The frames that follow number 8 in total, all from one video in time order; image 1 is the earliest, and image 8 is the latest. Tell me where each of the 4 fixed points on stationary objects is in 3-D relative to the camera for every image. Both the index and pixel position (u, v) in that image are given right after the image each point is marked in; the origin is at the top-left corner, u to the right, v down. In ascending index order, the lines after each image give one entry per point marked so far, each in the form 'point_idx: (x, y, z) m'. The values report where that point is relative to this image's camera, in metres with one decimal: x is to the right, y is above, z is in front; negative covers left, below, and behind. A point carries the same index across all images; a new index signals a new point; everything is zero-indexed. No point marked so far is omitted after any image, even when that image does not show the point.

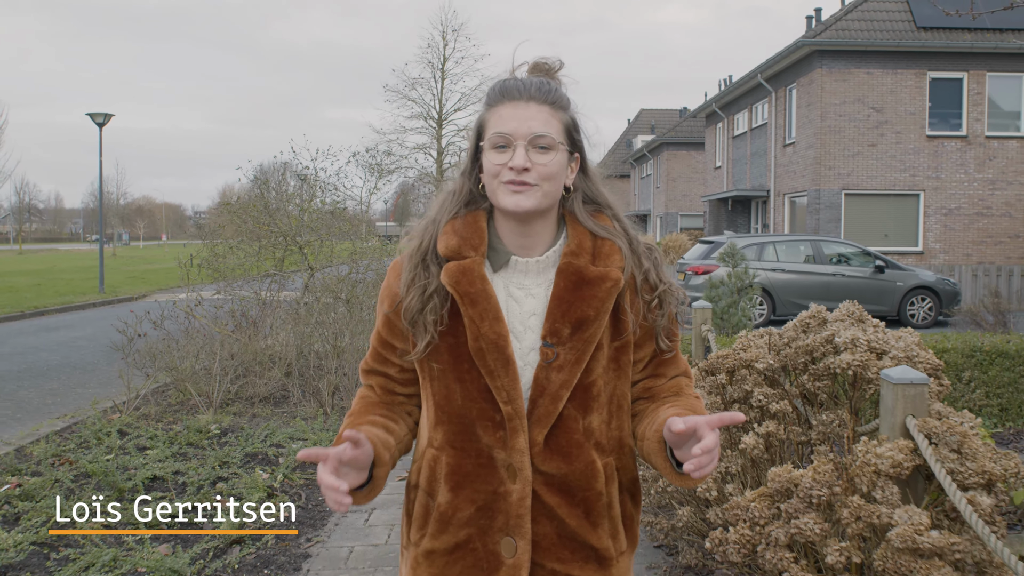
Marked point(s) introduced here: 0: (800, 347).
0: (+1.2, -0.2, +3.0) m
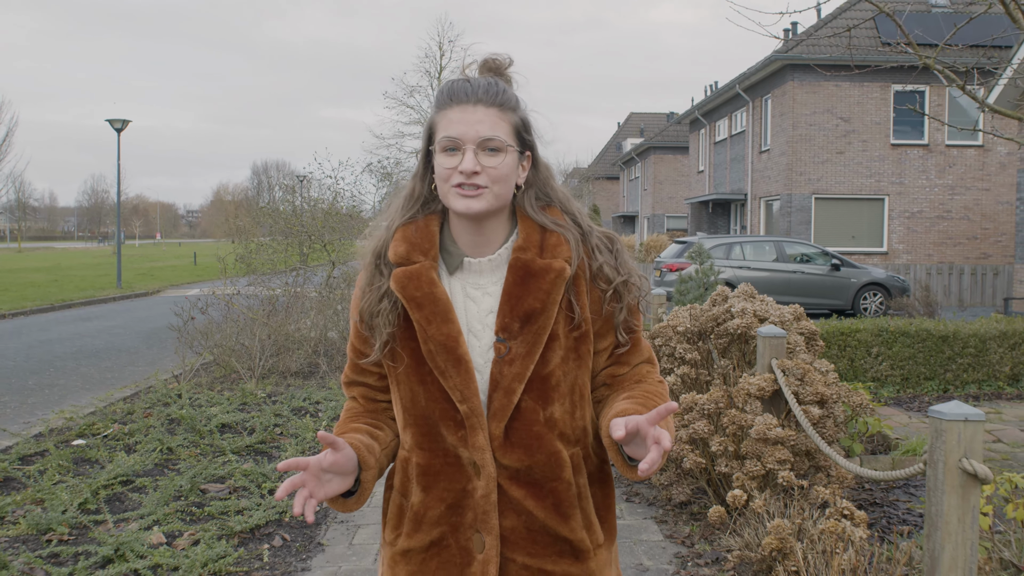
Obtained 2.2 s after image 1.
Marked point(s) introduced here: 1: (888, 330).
0: (+1.2, -0.2, +4.2) m
1: (+3.6, -0.4, +6.8) m
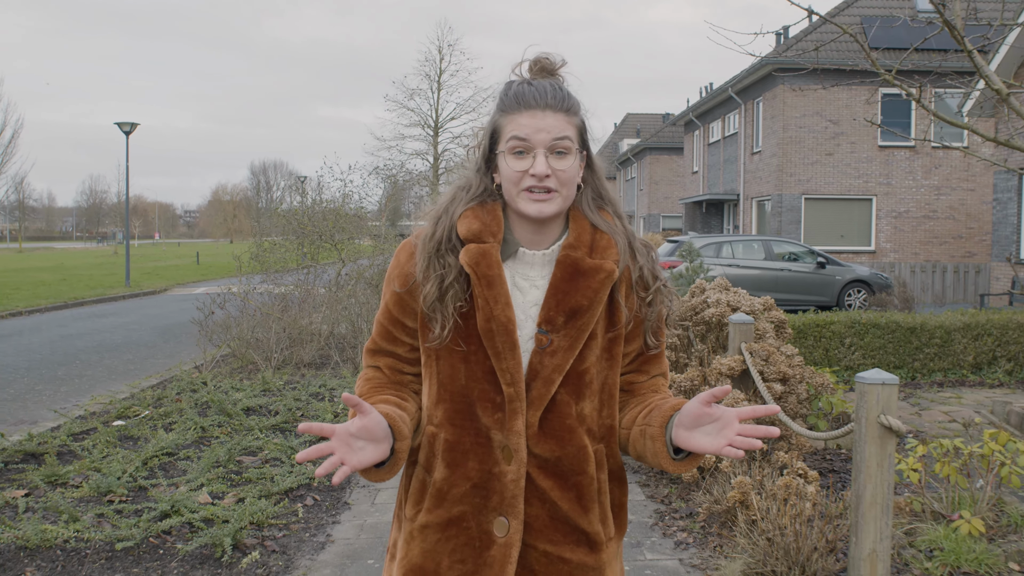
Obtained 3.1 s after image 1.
0: (+1.2, -0.1, +4.8) m
1: (+3.6, -0.4, +7.3) m
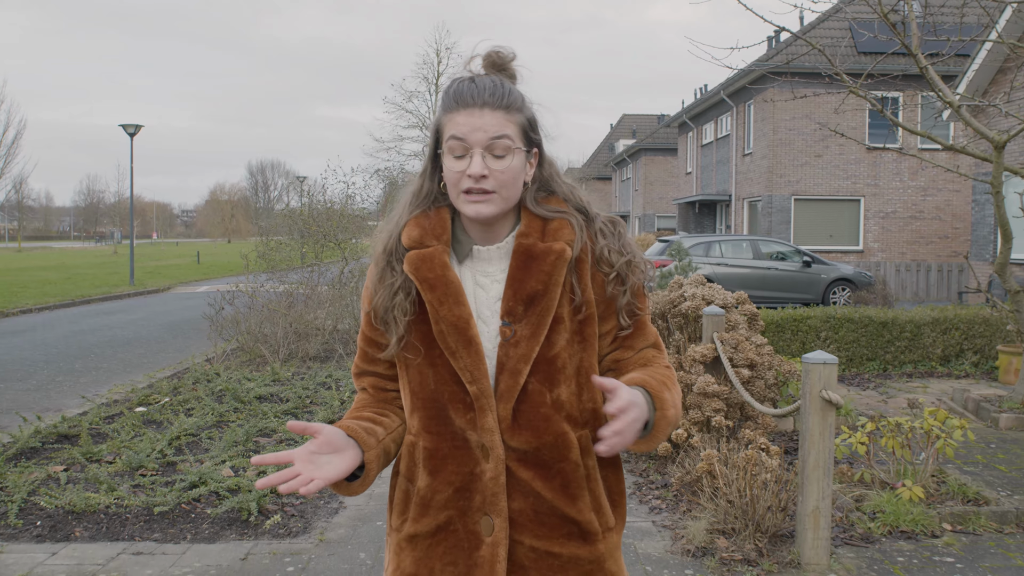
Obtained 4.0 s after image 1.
0: (+1.1, -0.1, +5.2) m
1: (+3.5, -0.3, +7.8) m
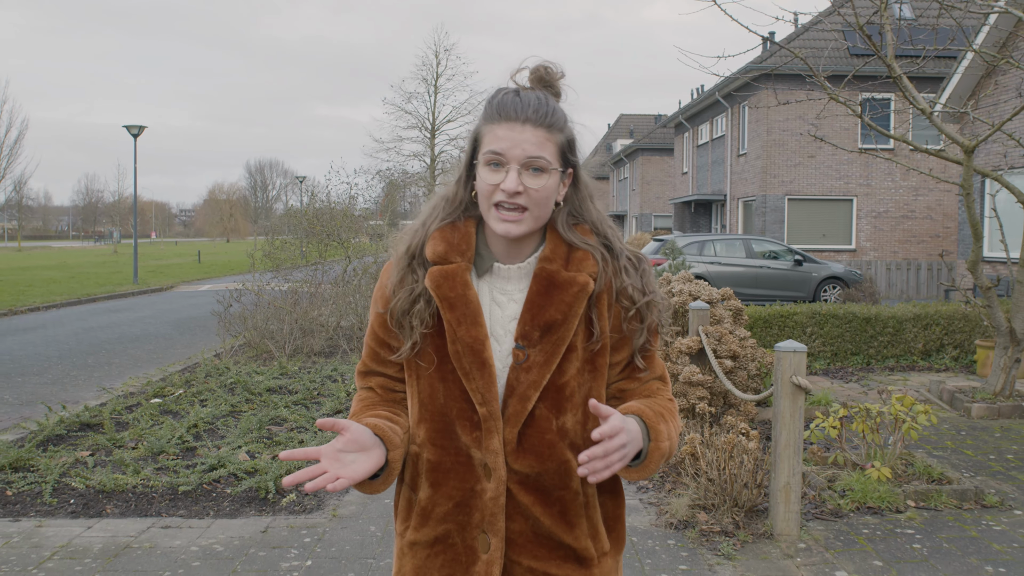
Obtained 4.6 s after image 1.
0: (+1.1, -0.1, +5.5) m
1: (+3.5, -0.3, +8.1) m
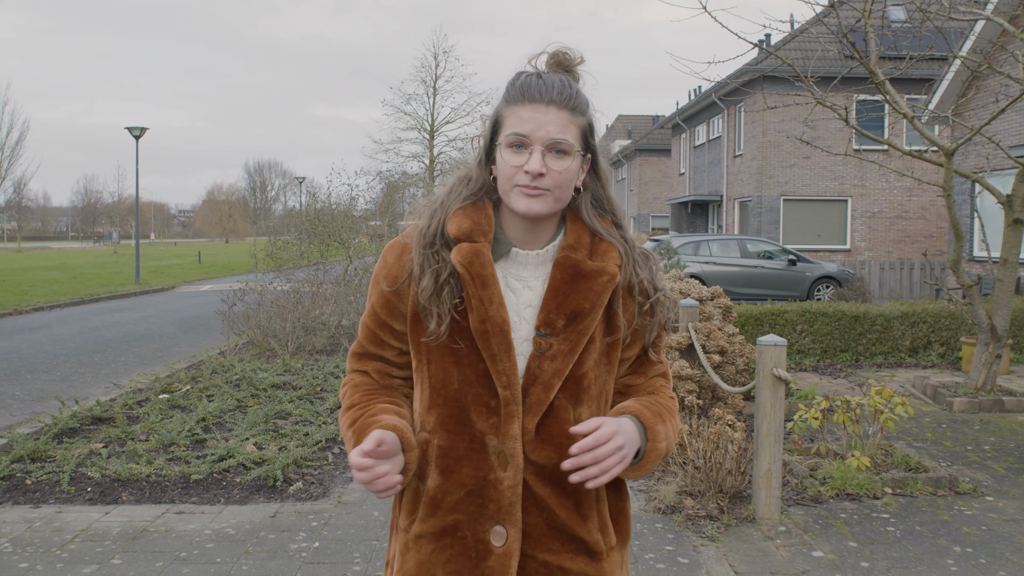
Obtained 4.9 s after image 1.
0: (+1.1, 0.0, +5.7) m
1: (+3.5, -0.3, +8.3) m
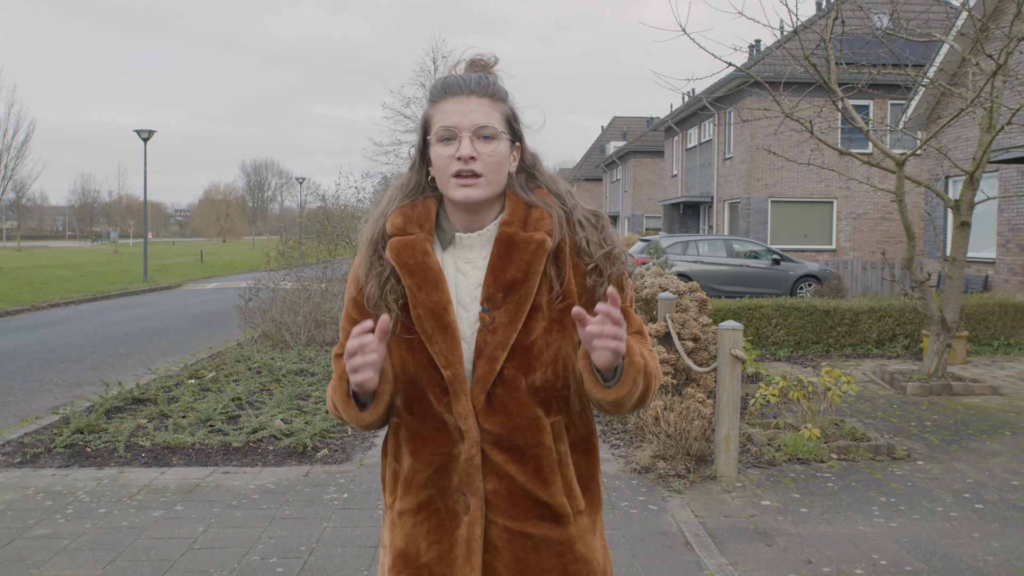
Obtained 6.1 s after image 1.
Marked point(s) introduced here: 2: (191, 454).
0: (+1.1, 0.0, +6.4) m
1: (+3.4, -0.2, +9.0) m
2: (-2.2, -1.2, +5.0) m
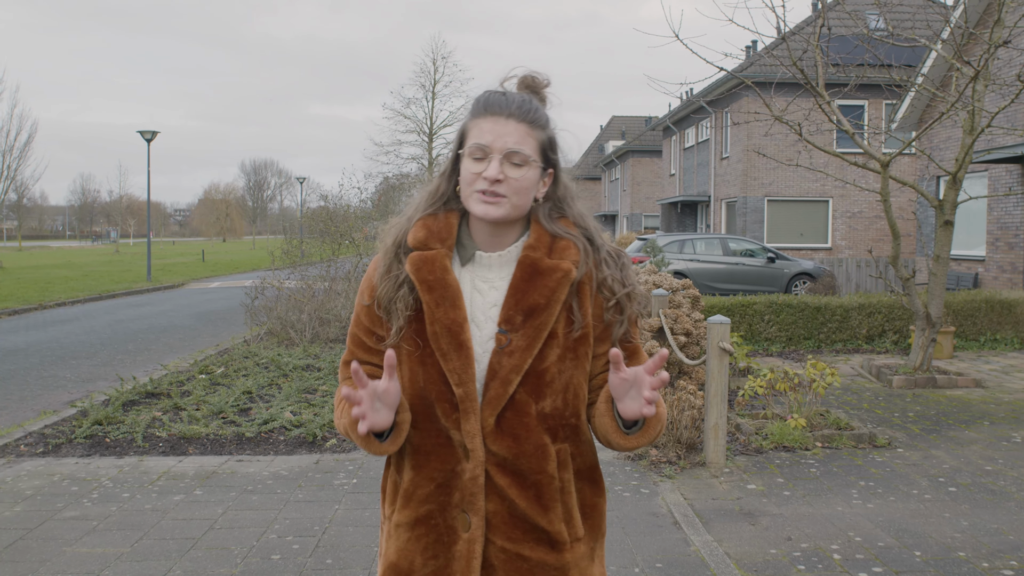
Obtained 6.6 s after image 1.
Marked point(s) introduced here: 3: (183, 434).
0: (+1.1, 0.0, +6.6) m
1: (+3.4, -0.2, +9.2) m
2: (-2.2, -1.1, +5.2) m
3: (-2.5, -1.1, +5.3) m
